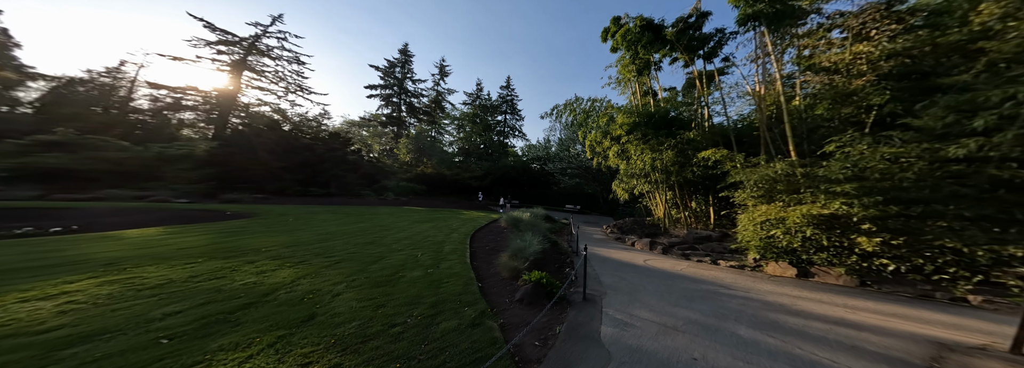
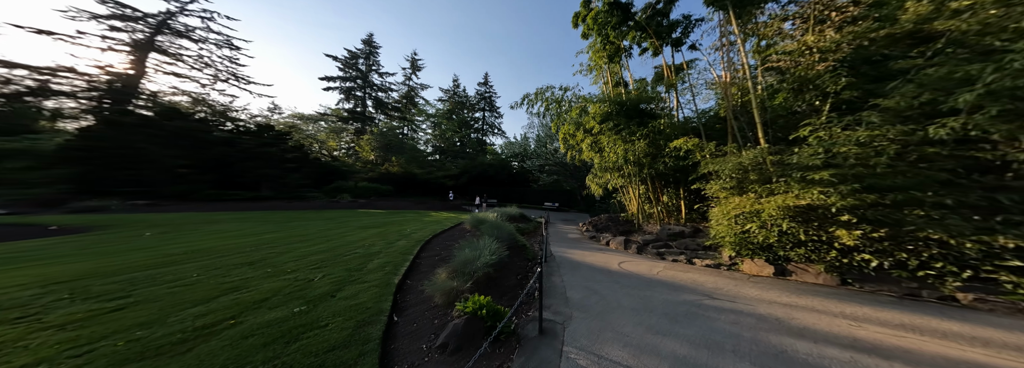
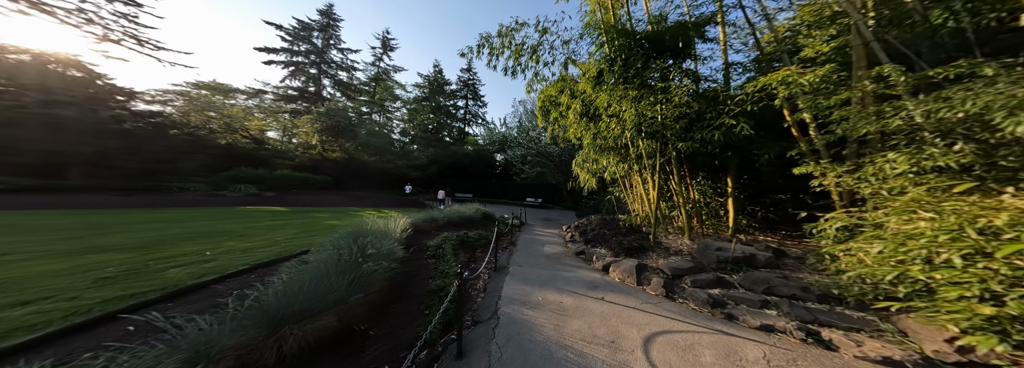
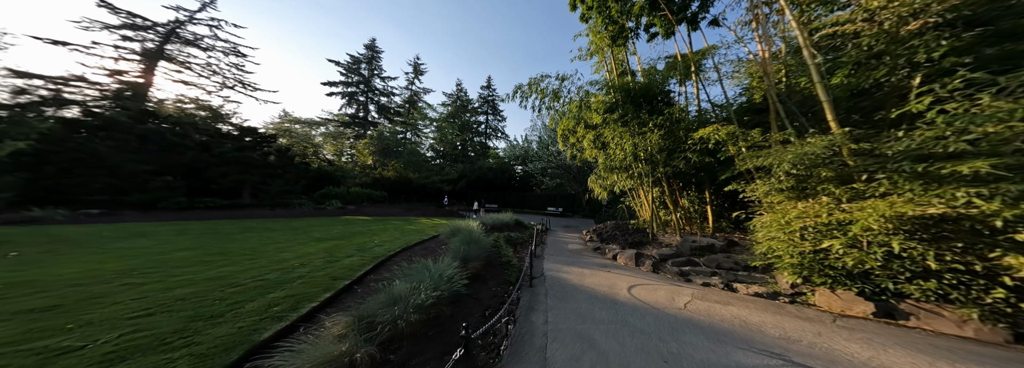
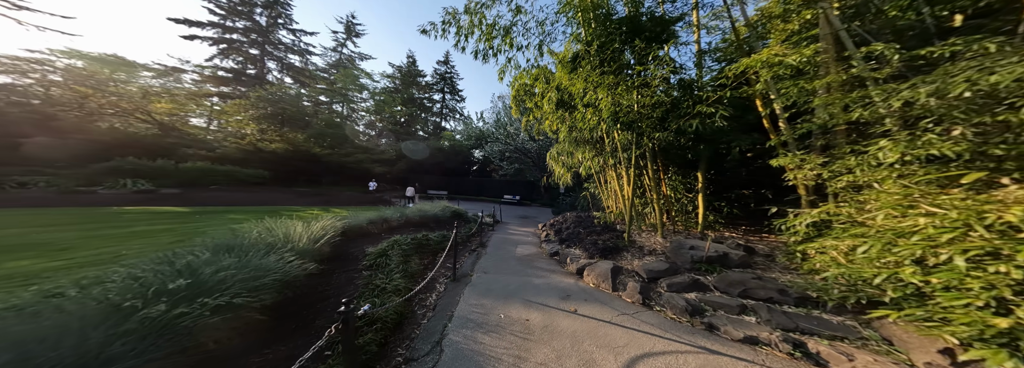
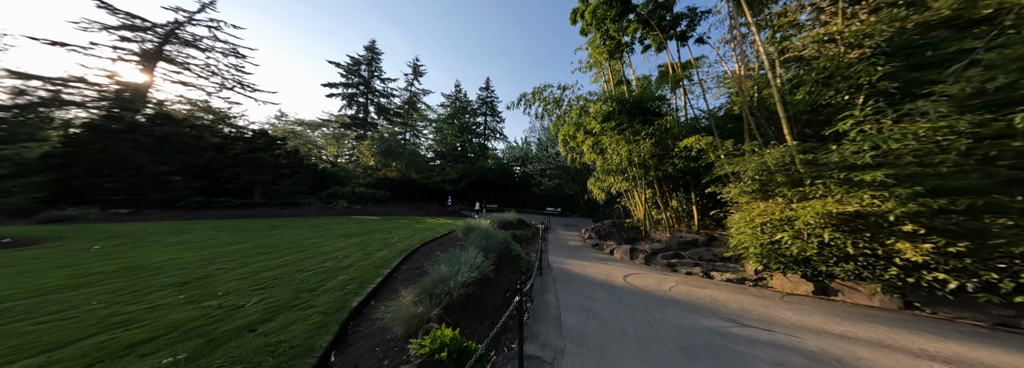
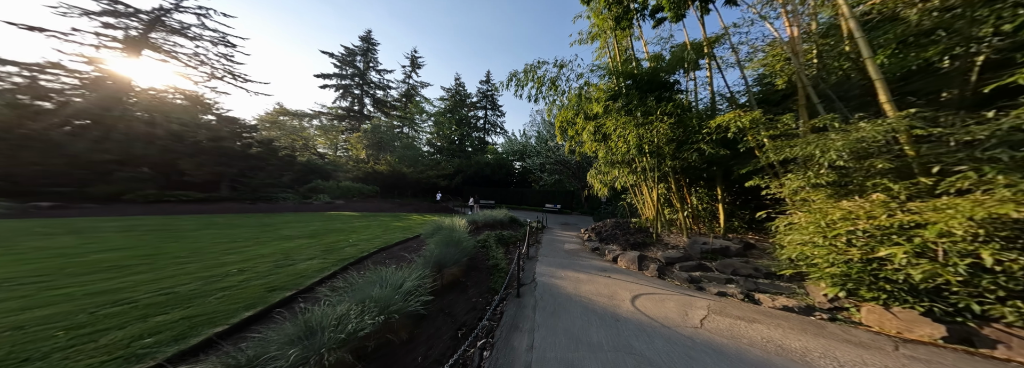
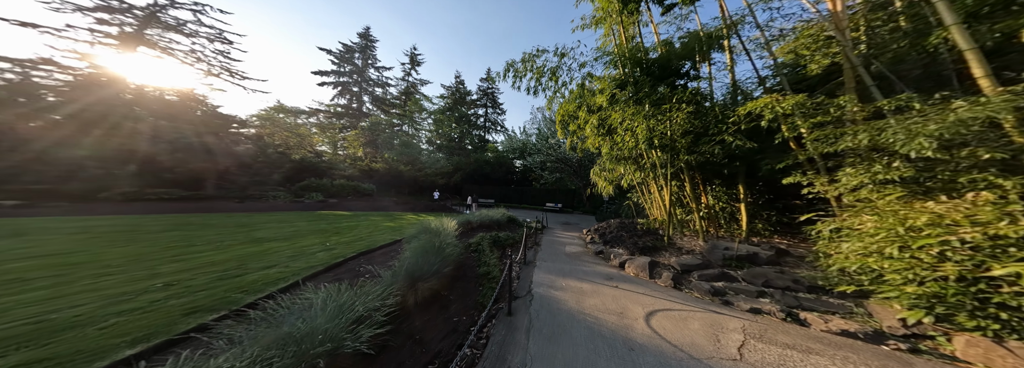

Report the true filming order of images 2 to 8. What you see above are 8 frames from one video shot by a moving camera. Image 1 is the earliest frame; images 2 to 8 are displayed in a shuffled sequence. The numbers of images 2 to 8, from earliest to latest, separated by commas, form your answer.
2, 6, 4, 7, 8, 3, 5
